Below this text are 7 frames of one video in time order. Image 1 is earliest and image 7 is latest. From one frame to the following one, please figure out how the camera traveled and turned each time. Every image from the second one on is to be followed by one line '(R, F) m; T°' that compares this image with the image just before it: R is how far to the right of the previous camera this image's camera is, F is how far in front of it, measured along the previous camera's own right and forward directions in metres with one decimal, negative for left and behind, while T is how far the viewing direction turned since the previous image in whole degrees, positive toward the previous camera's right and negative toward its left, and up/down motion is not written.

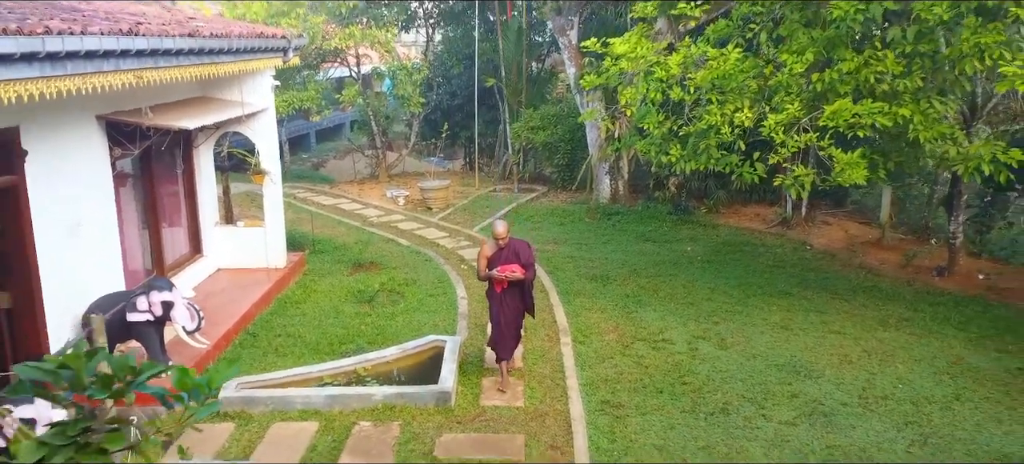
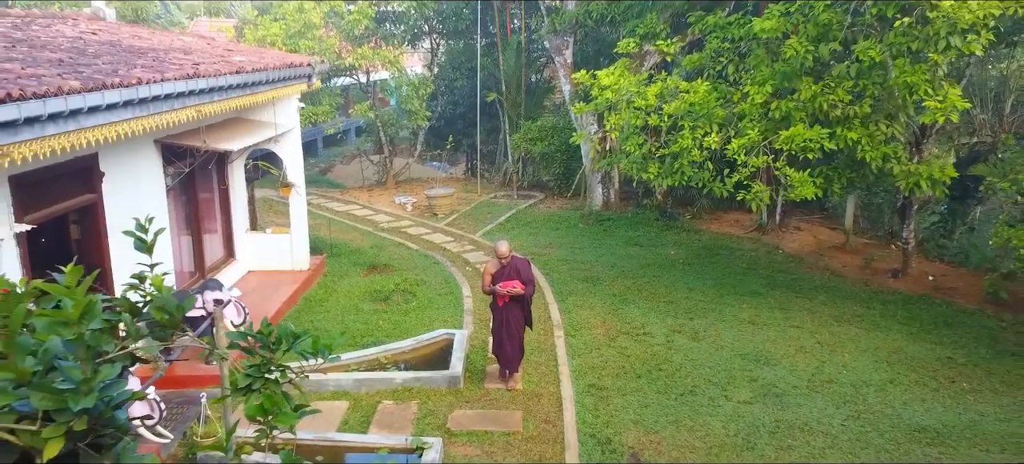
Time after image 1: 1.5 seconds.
(0.0, -0.9) m; 0°
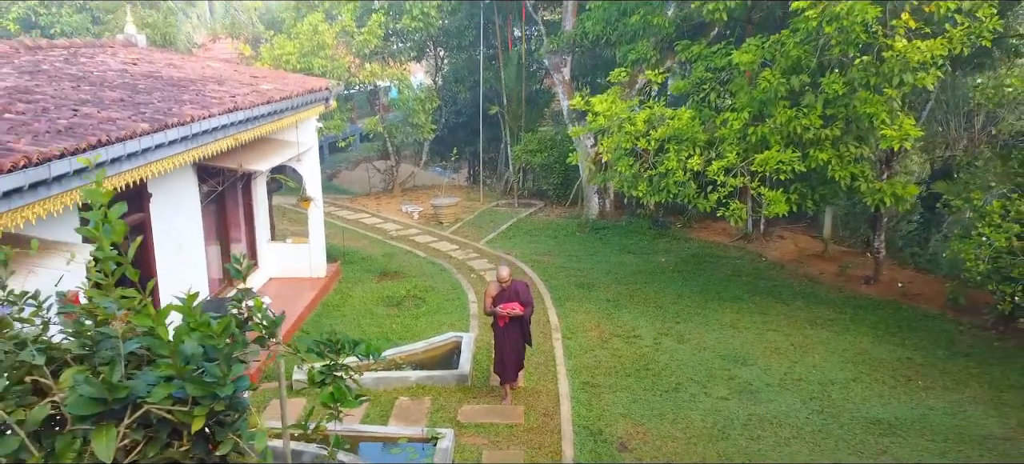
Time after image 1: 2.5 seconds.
(0.0, -0.7) m; 0°
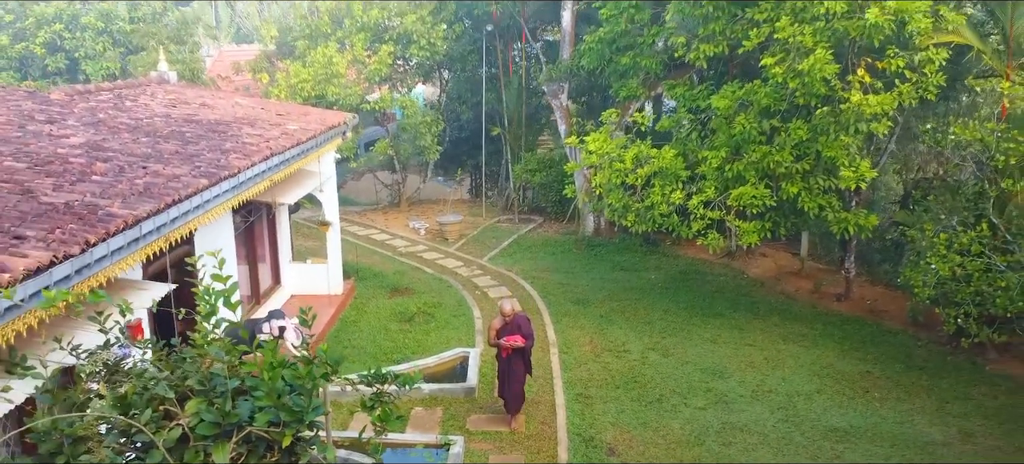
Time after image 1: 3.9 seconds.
(0.0, -0.8) m; 0°
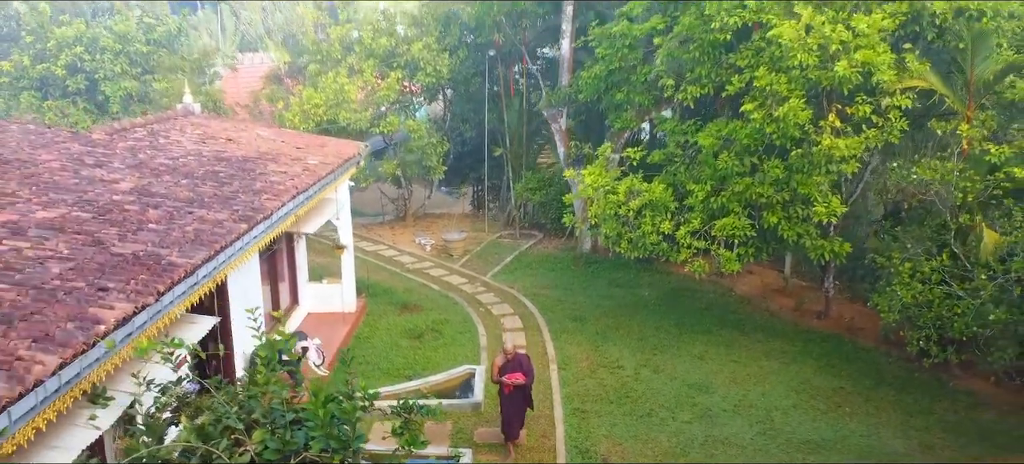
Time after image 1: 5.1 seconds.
(0.0, -0.7) m; 0°
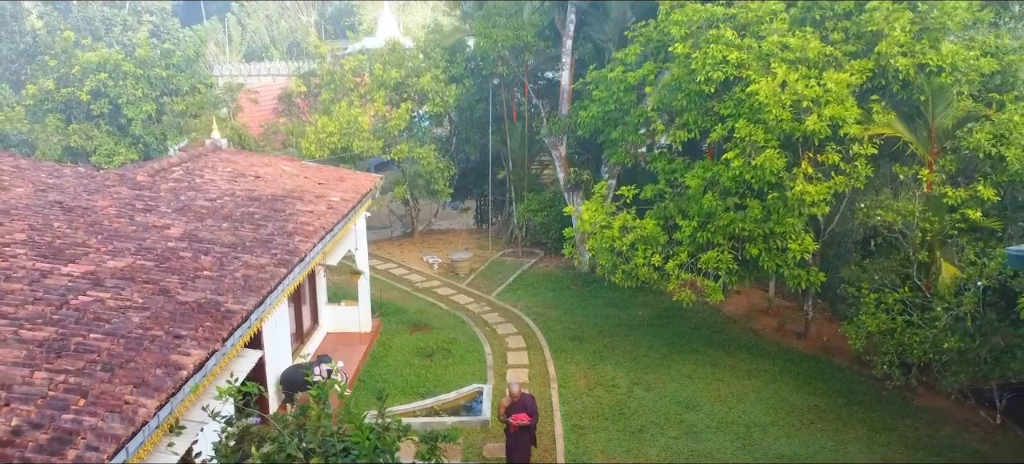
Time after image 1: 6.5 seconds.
(-0.1, -0.9) m; 0°
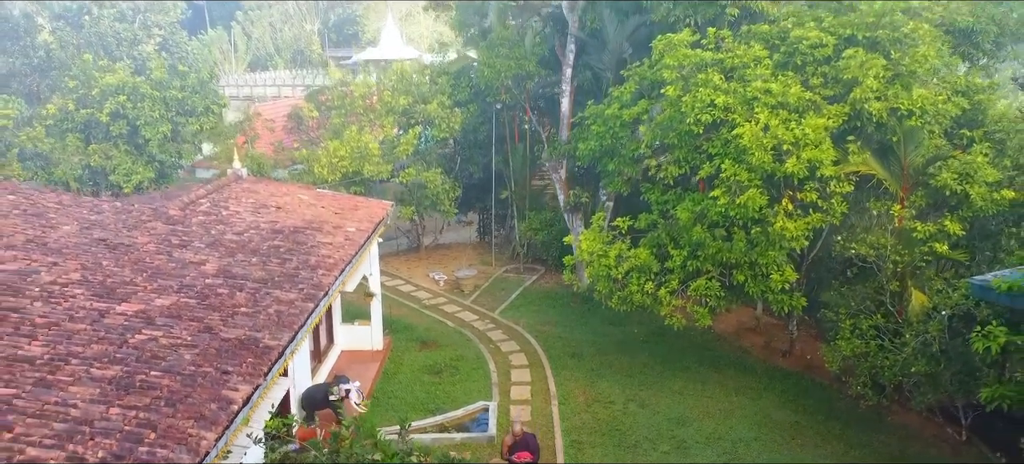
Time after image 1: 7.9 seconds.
(-0.1, -0.8) m; 0°
